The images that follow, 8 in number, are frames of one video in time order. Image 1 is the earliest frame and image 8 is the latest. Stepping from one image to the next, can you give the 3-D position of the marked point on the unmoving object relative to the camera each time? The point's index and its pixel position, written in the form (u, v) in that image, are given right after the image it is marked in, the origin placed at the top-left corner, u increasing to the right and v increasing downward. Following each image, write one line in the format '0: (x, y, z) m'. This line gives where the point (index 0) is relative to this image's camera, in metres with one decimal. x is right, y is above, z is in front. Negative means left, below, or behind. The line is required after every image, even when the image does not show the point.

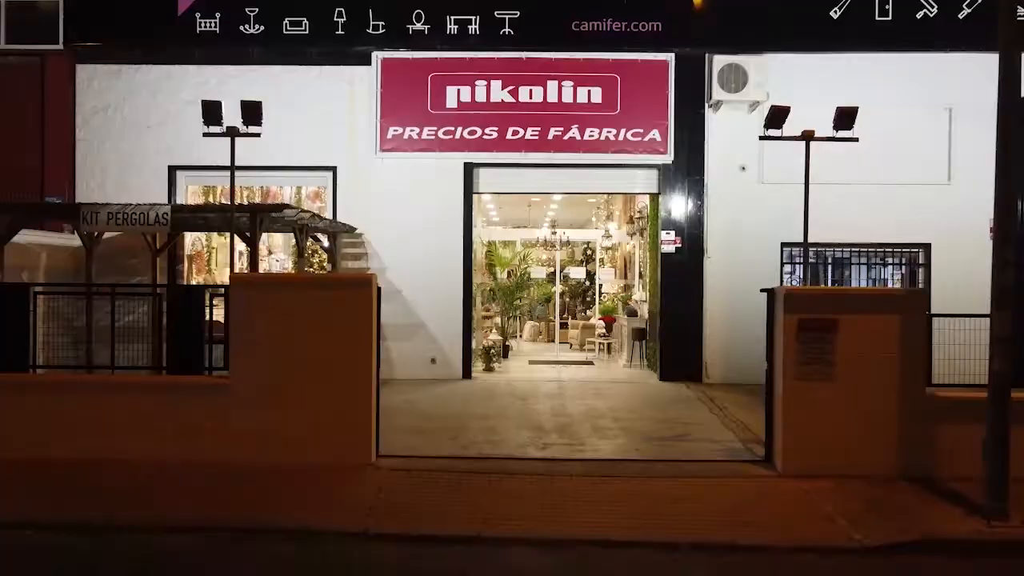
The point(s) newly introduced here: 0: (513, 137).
0: (0.0, +1.9, +9.9) m
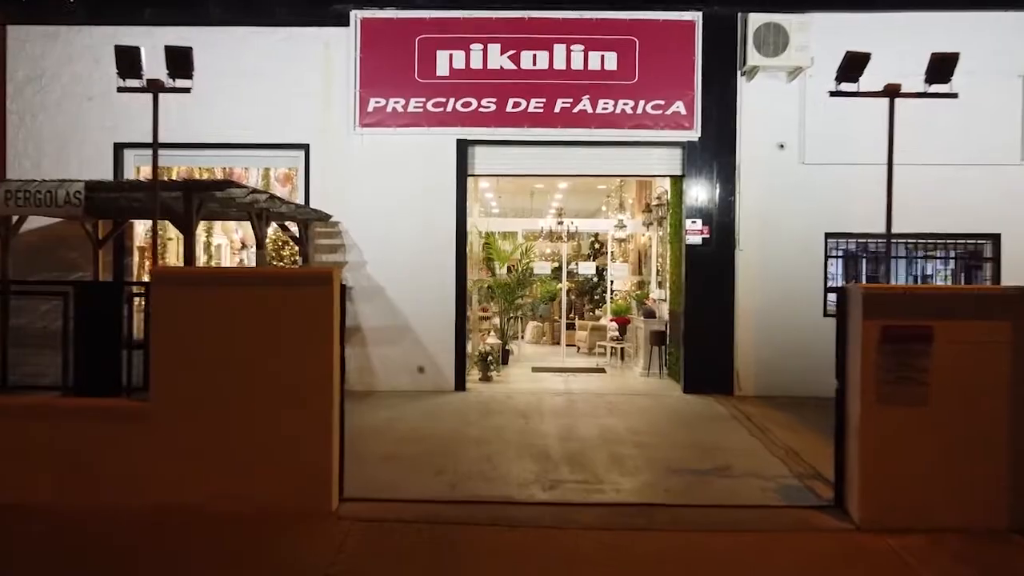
0: (0.0, +1.9, +8.5) m
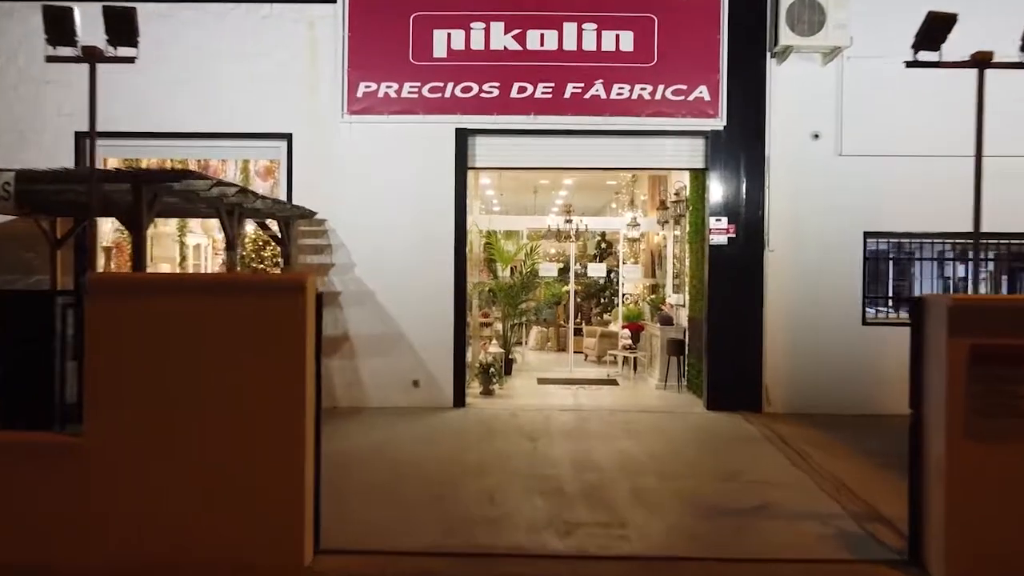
0: (+0.1, +1.9, +7.7) m
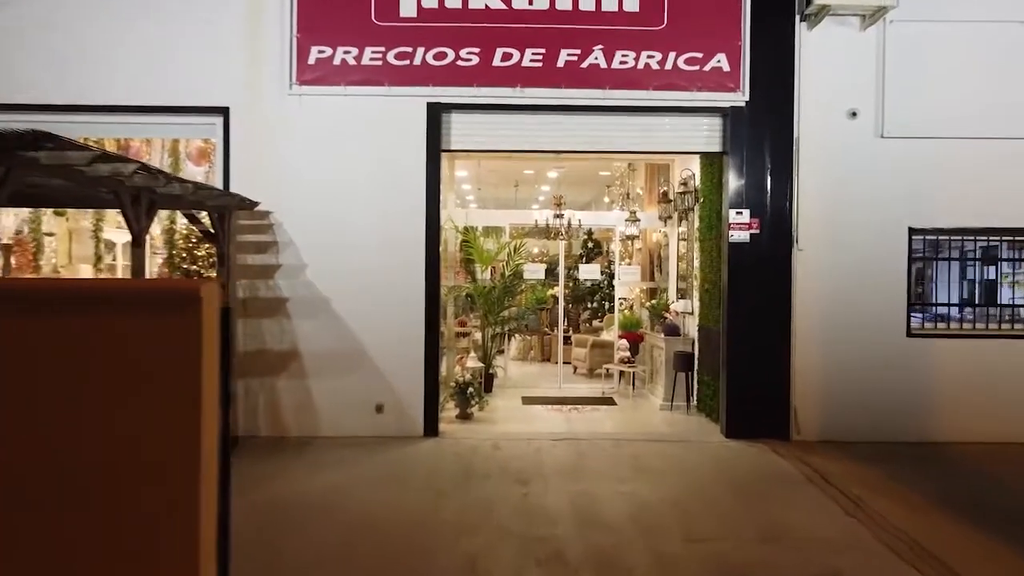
0: (-0.1, +1.8, +6.4) m
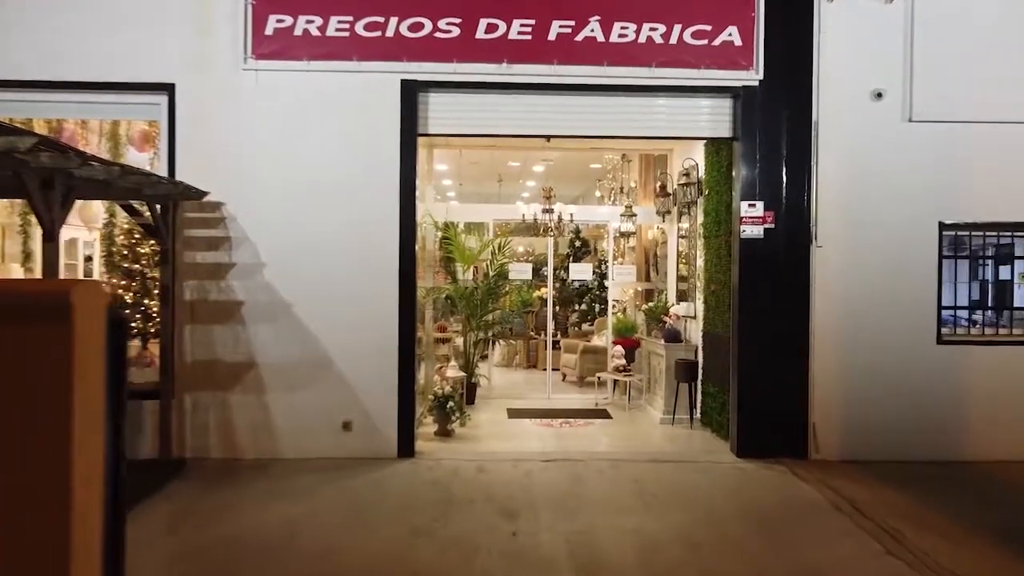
0: (-0.2, +1.8, +5.7) m
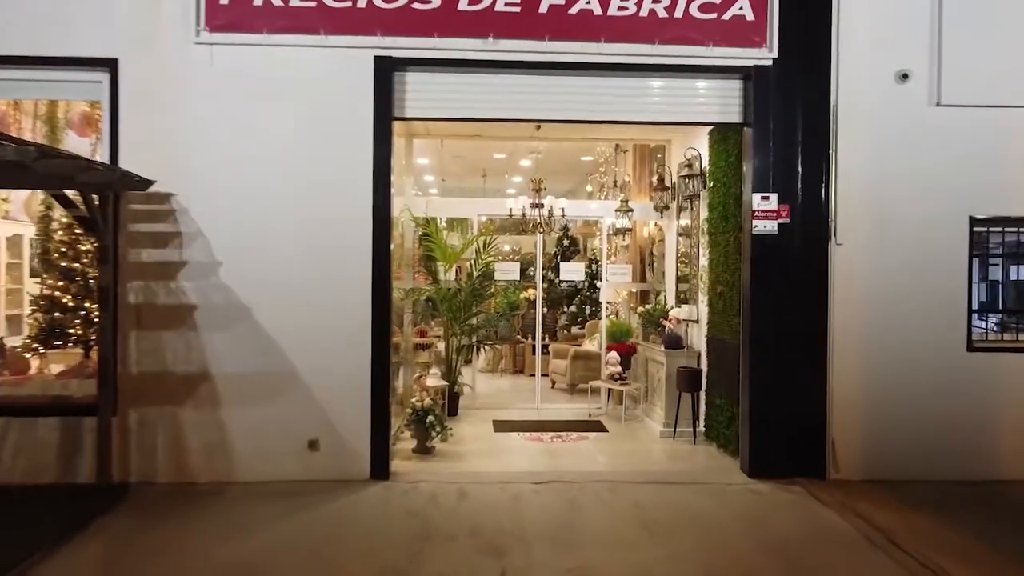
0: (-0.3, +1.8, +5.1) m
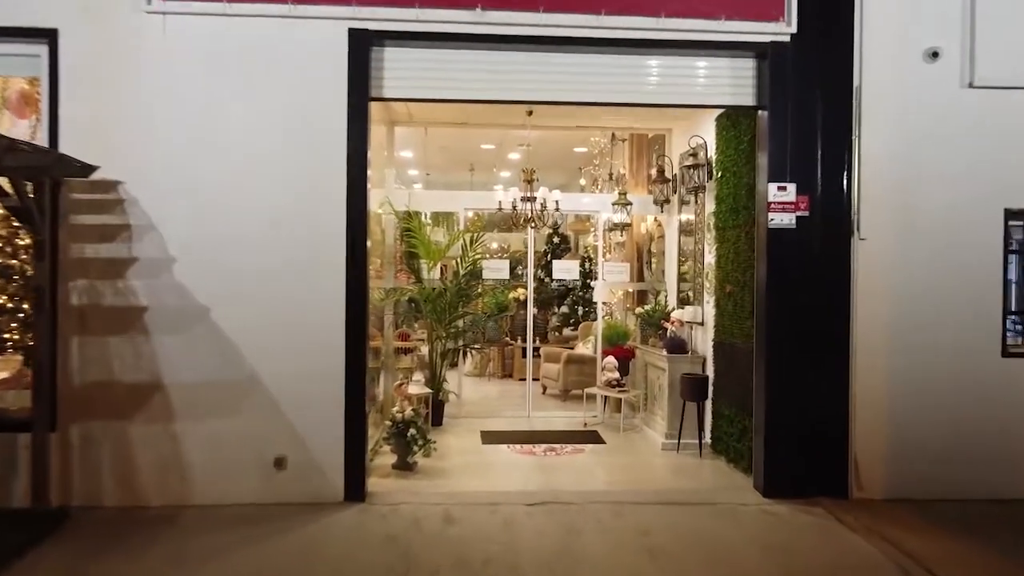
0: (-0.3, +1.8, +4.6) m
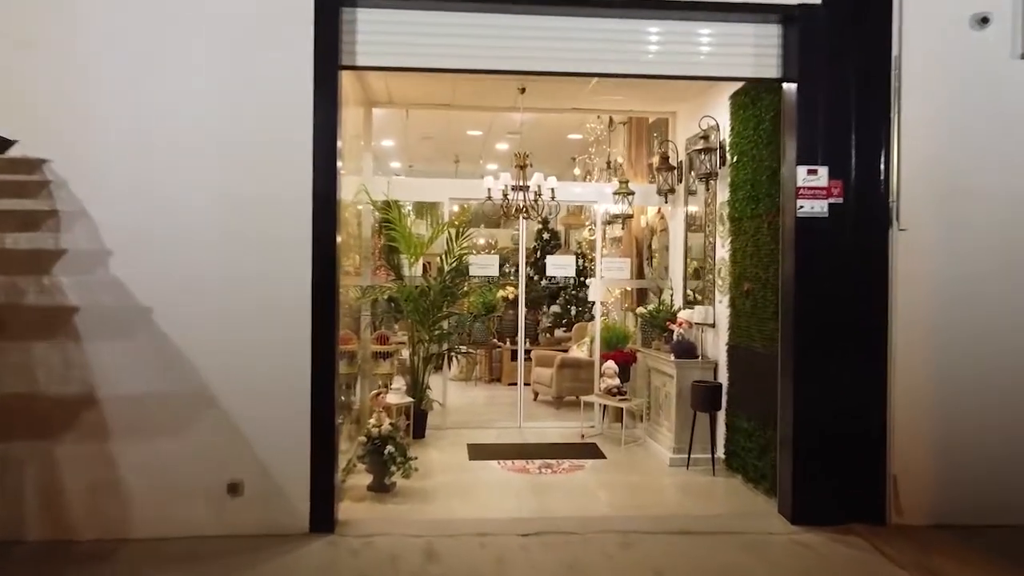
0: (-0.4, +1.8, +3.9) m
